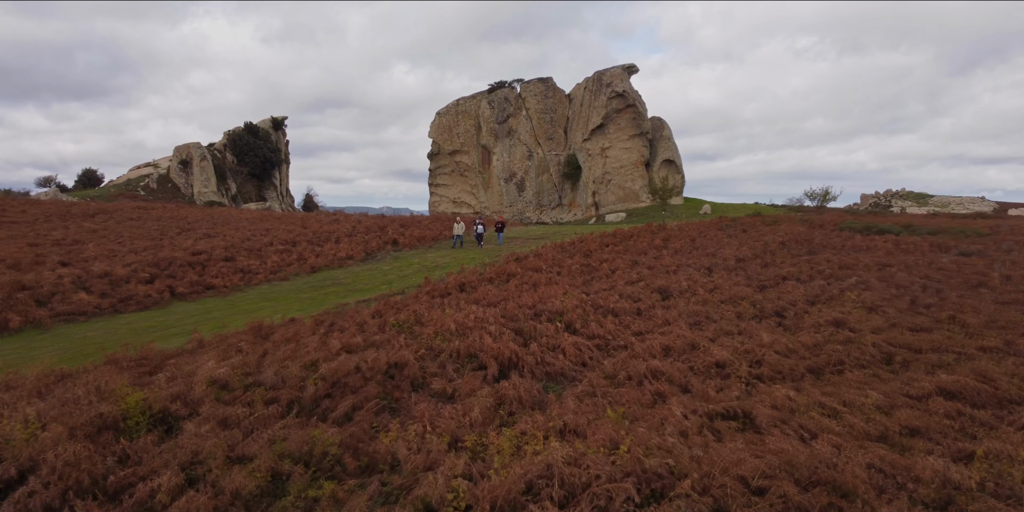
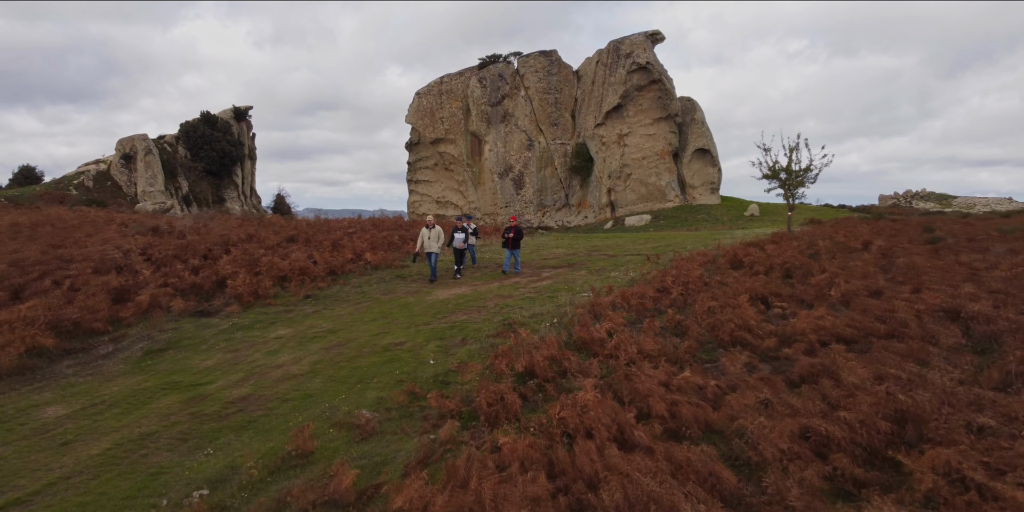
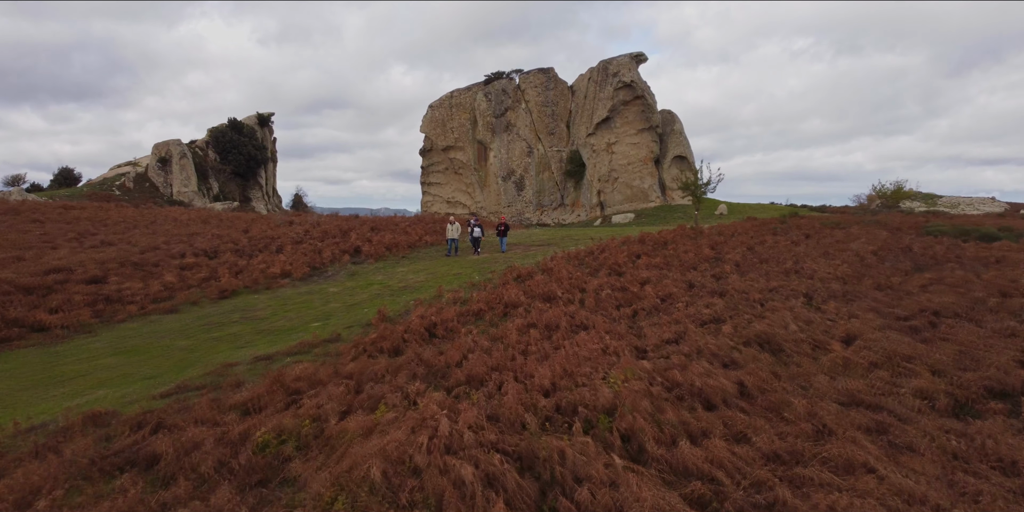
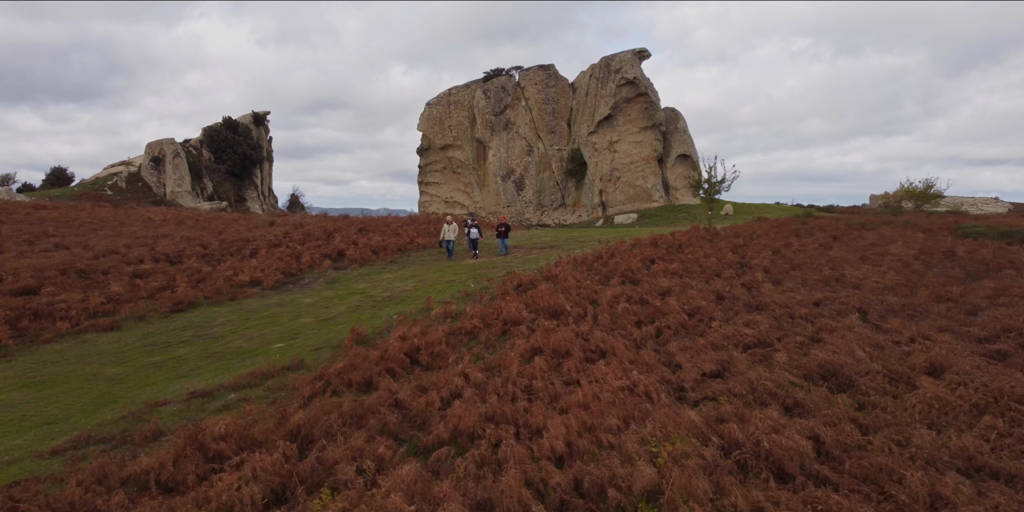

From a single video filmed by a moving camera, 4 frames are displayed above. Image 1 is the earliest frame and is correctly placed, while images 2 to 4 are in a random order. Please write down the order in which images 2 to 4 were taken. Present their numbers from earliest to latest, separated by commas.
3, 4, 2
